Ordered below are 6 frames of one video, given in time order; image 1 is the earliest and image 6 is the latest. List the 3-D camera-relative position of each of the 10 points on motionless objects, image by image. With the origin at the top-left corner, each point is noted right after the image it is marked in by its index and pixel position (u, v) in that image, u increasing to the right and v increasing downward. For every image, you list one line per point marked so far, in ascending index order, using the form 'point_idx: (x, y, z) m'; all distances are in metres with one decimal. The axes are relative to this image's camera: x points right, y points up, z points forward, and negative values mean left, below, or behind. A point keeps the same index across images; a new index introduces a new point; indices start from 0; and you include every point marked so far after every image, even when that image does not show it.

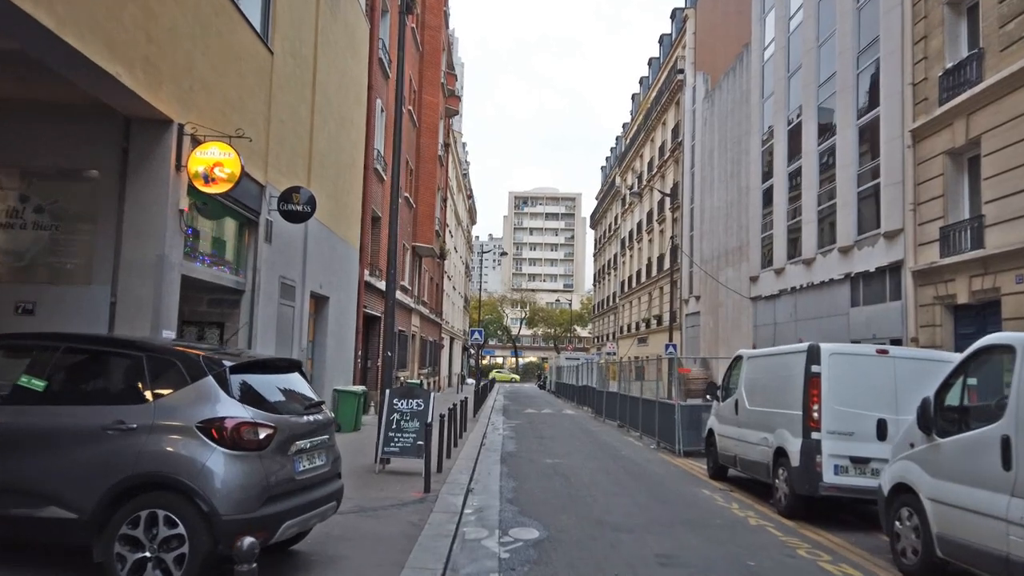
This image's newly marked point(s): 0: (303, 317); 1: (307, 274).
0: (-4.0, -0.6, +14.3) m
1: (-3.9, +0.3, +14.4) m
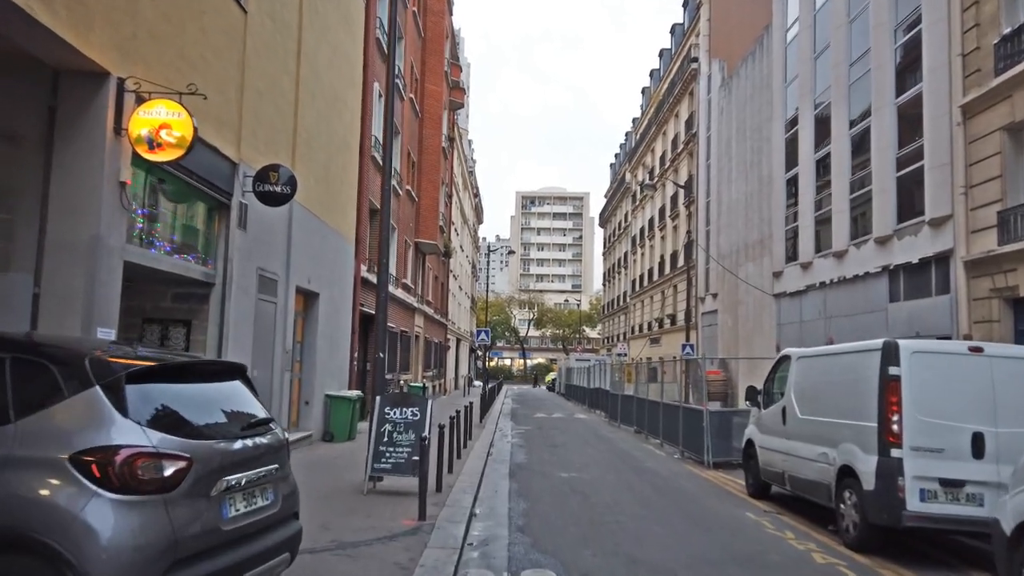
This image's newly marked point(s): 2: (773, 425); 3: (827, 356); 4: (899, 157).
0: (-3.8, -0.5, +12.8) m
1: (-3.8, +0.4, +12.9) m
2: (+3.5, -1.8, +9.9) m
3: (+3.6, -0.8, +8.6) m
4: (+9.5, +3.2, +18.4) m
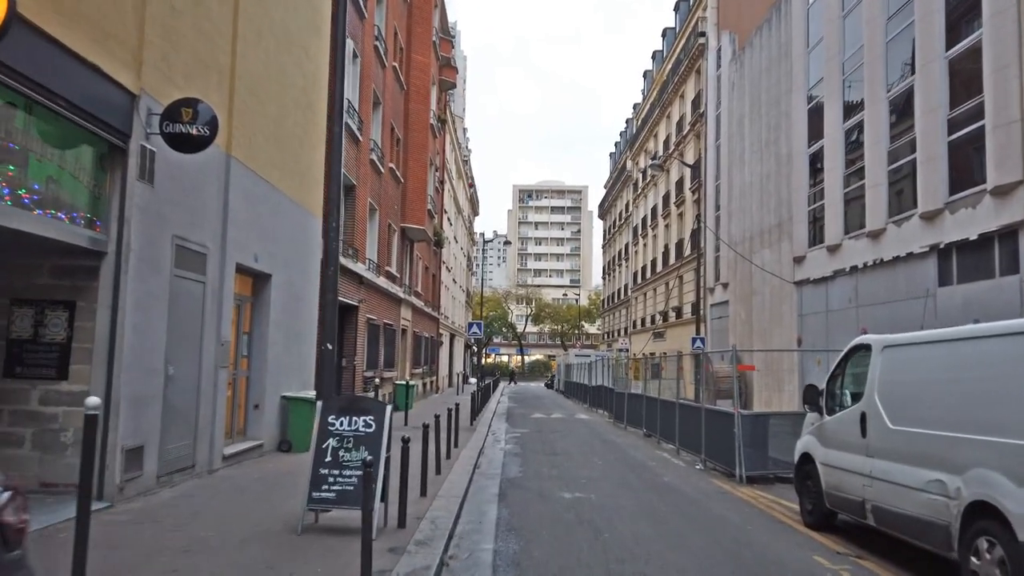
0: (-3.9, -0.1, +10.3) m
1: (-3.9, +0.7, +10.5) m
2: (+3.3, -1.5, +7.5) m
3: (+3.5, -0.5, +6.1) m
4: (+9.3, +3.6, +16.0) m
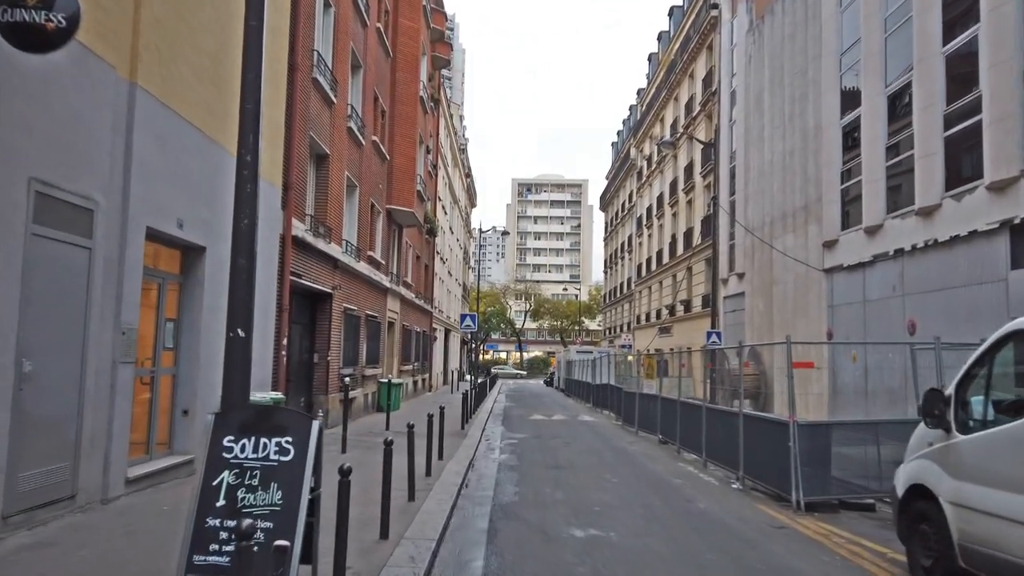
0: (-4.0, +0.2, +7.8) m
1: (-4.0, +1.0, +8.0) m
2: (+3.3, -1.2, +5.0) m
3: (+3.4, -0.2, +3.7) m
4: (+9.2, +3.9, +13.5) m
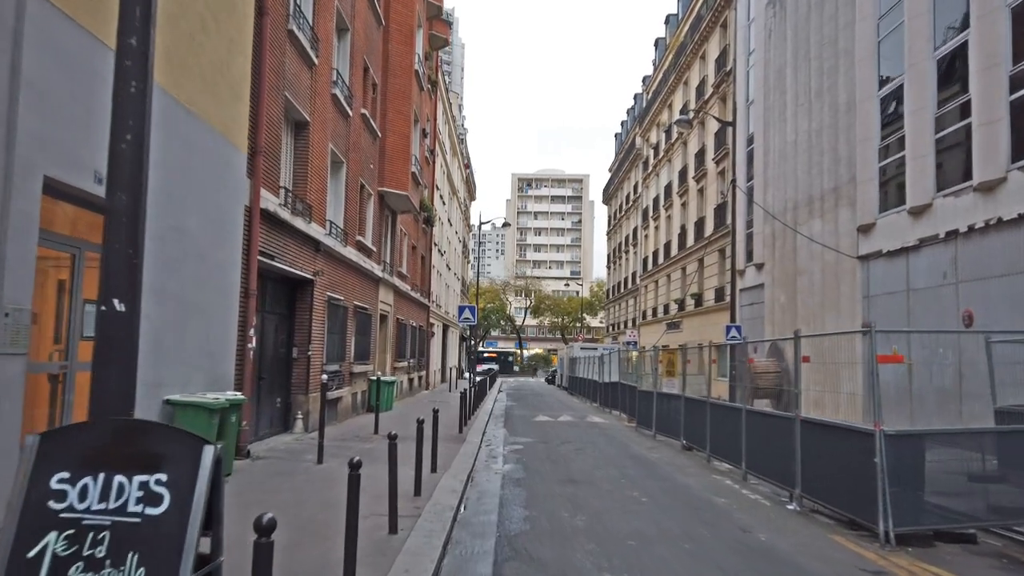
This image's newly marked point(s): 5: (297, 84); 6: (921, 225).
0: (-3.9, +0.4, +5.9) m
1: (-3.9, +1.3, +6.0) m
2: (+3.4, -1.0, +3.1) m
3: (+3.5, +0.1, +1.7) m
4: (+9.3, +4.2, +11.6) m
5: (-3.9, +3.7, +13.7) m
6: (+9.0, +1.4, +16.6) m
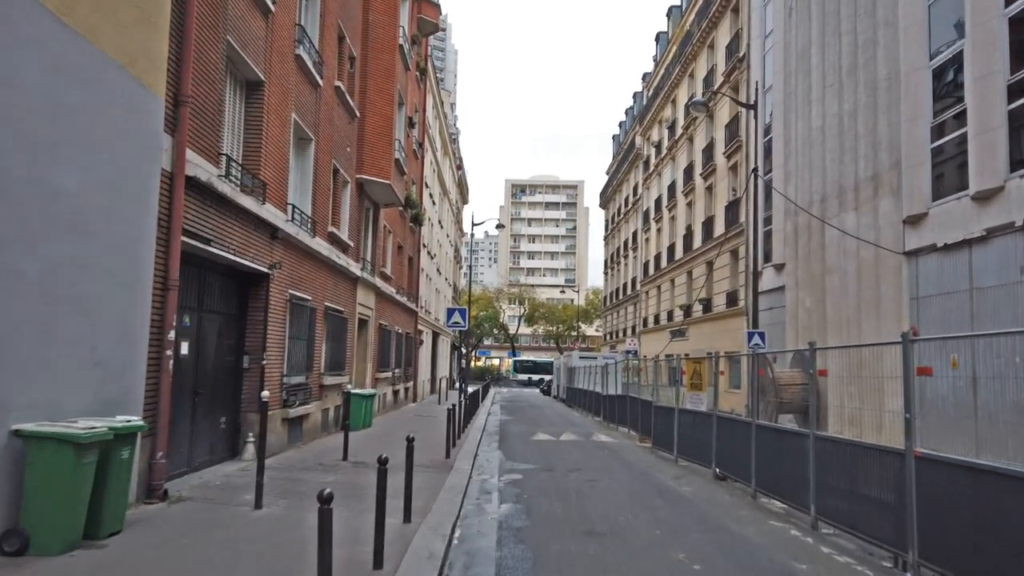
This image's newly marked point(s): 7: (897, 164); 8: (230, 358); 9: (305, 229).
0: (-3.9, +0.6, +3.3) m
1: (-3.8, +1.4, +3.5) m
2: (+3.4, -0.7, +0.6) m
3: (+3.6, +0.3, -0.8) m
4: (+9.3, +4.3, +9.1) m
5: (-4.0, +3.8, +11.1) m
6: (+9.0, +1.4, +14.1) m
7: (+8.9, +2.9, +17.5) m
8: (-4.5, -1.1, +11.9) m
9: (-4.0, +1.2, +14.7) m
